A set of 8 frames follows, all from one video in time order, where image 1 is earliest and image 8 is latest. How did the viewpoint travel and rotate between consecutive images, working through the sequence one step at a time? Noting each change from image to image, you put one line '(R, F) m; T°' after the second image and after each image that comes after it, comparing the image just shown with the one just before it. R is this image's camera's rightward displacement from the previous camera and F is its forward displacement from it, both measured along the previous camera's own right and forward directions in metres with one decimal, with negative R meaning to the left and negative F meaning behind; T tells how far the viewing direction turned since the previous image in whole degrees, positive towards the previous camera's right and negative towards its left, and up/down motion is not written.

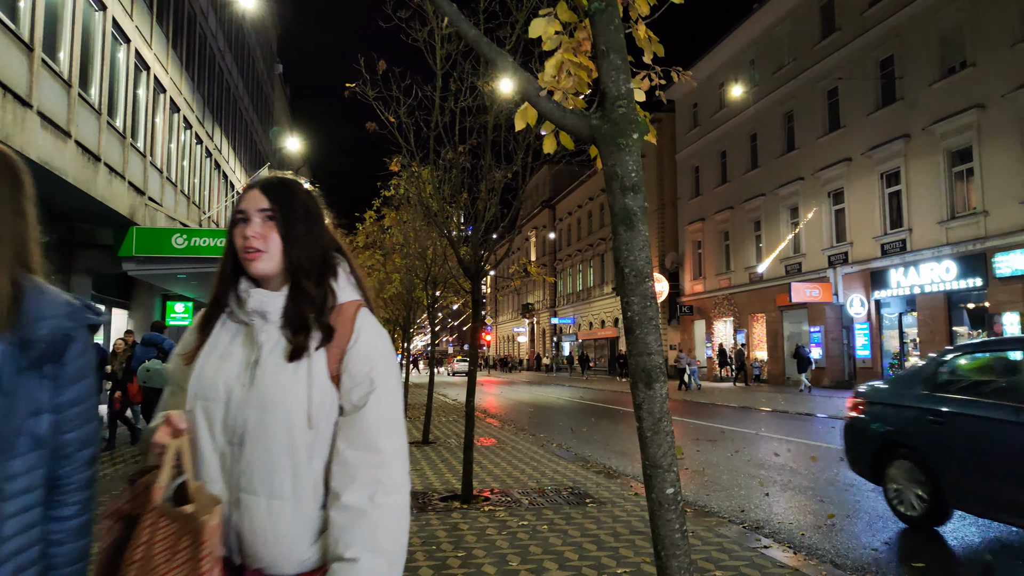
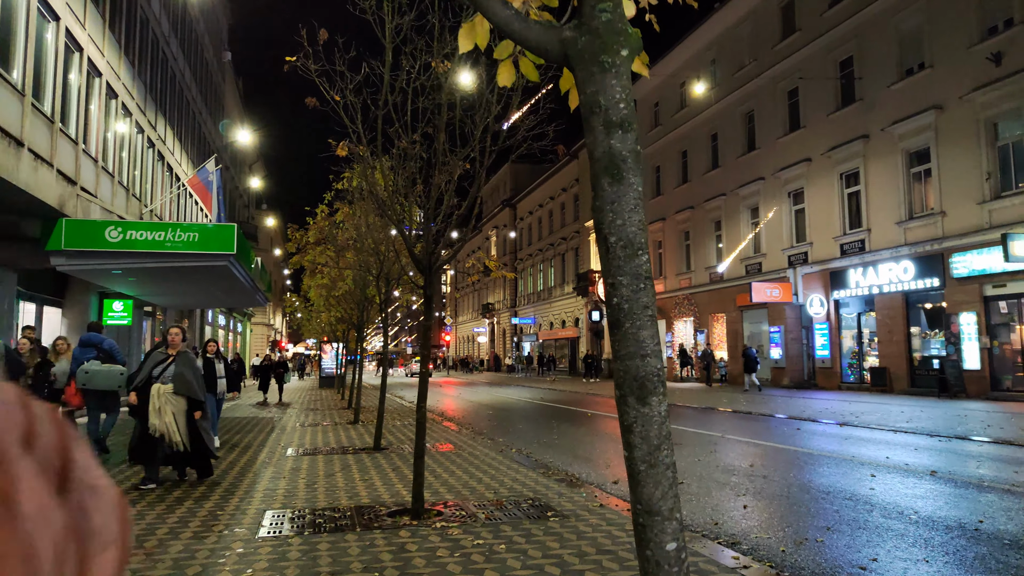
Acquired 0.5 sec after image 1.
(0.0, +0.5) m; +3°
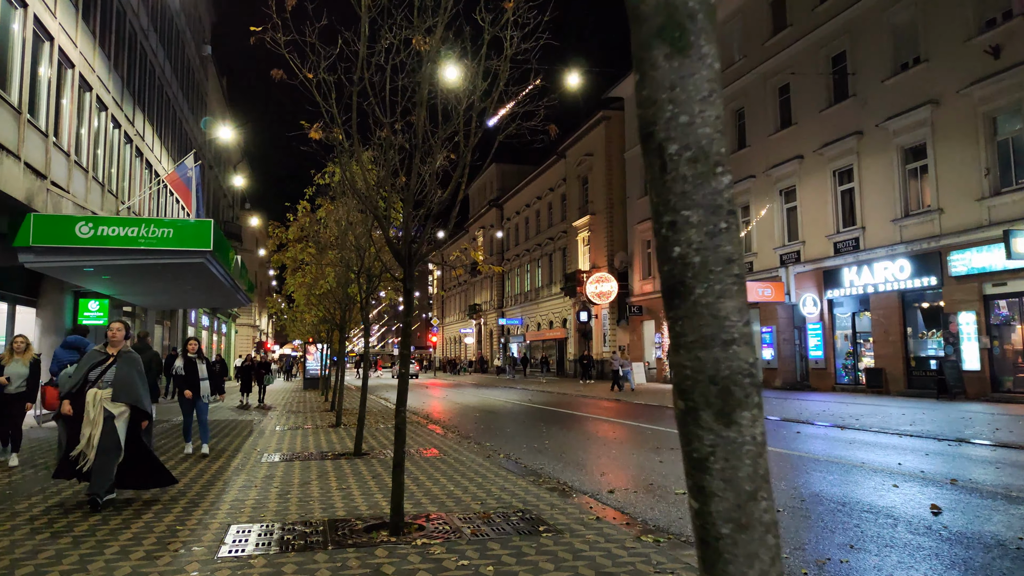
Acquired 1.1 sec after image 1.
(0.0, +0.5) m; +1°
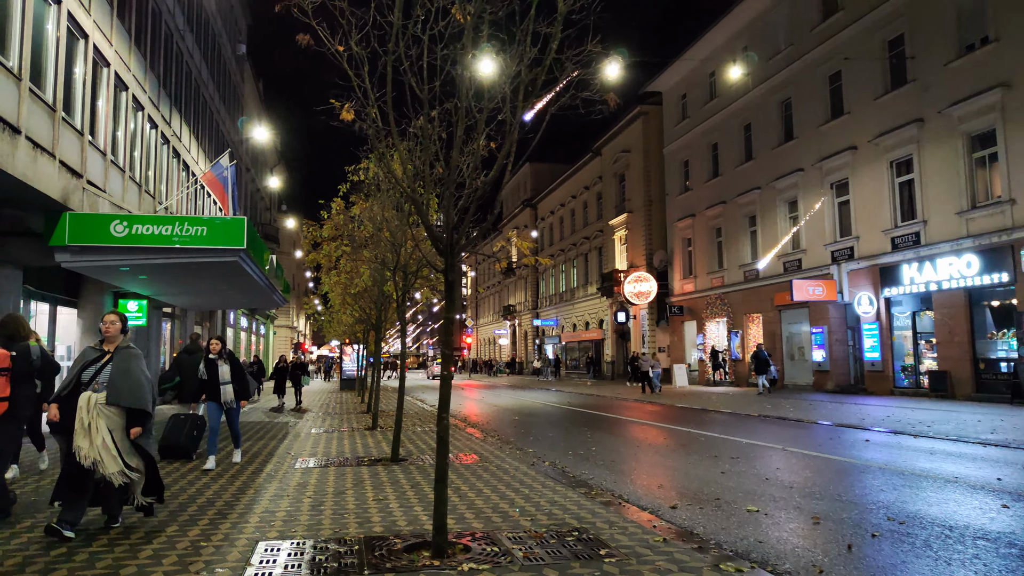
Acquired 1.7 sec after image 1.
(-0.2, +0.6) m; -3°
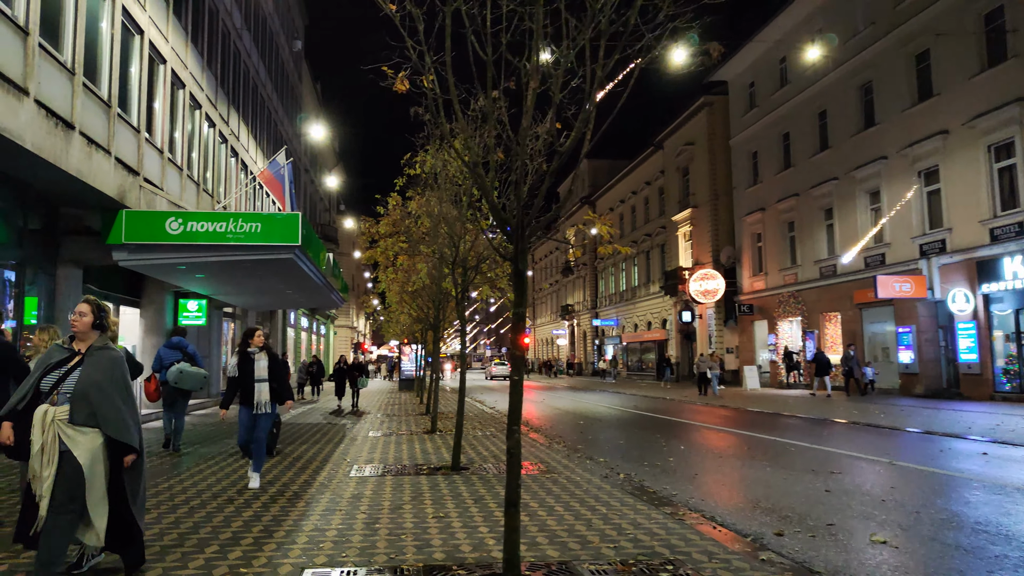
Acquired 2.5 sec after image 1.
(-0.2, +0.8) m; -5°
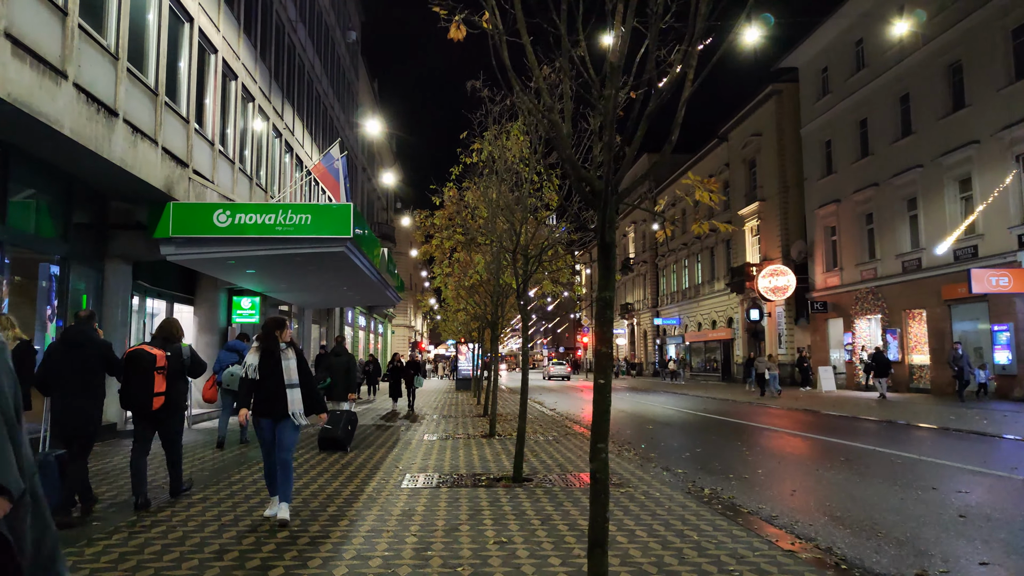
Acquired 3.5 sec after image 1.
(-0.1, +0.9) m; -5°
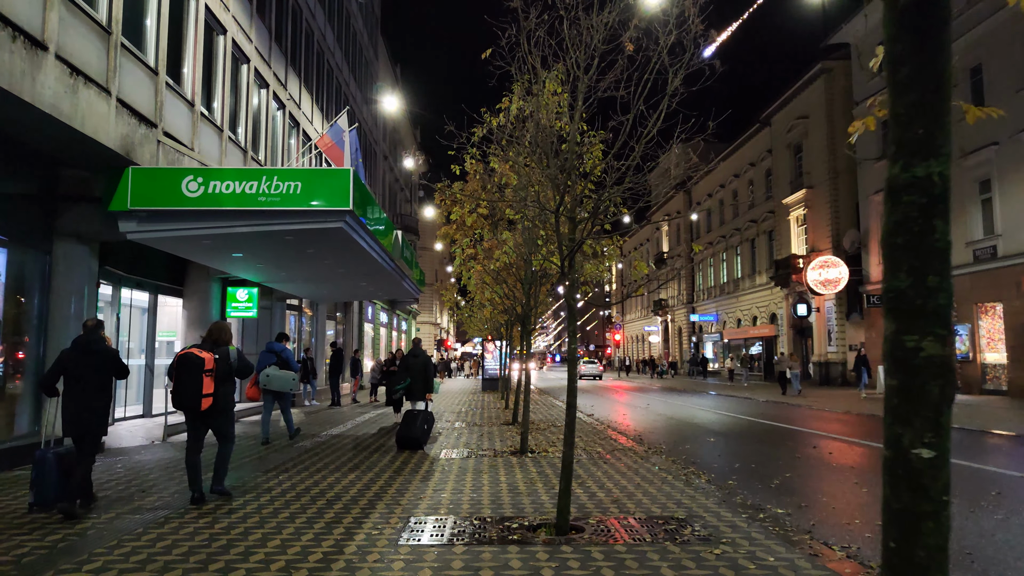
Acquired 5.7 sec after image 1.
(-0.1, +2.1) m; -2°
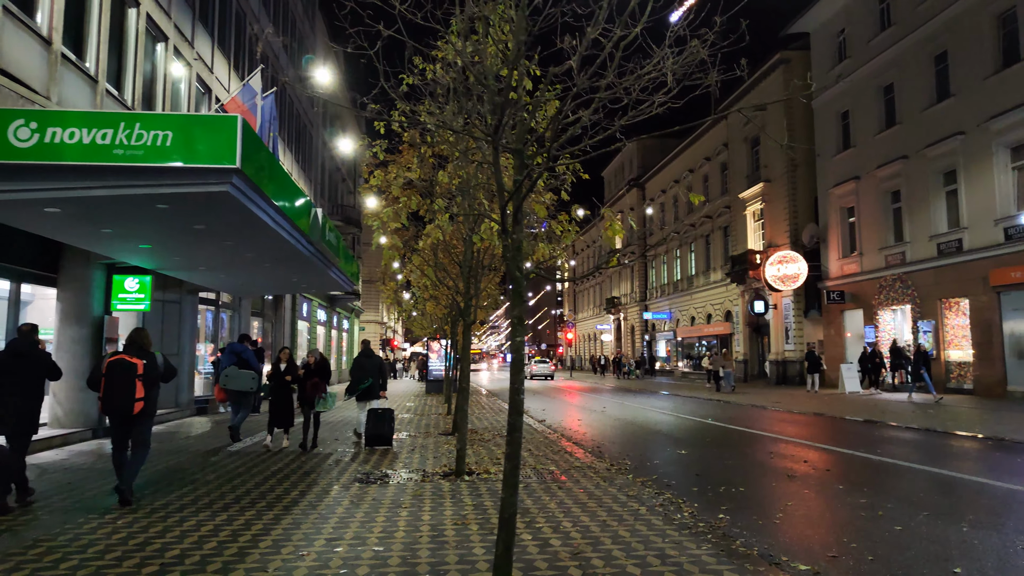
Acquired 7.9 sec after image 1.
(+0.2, +1.8) m; +4°
